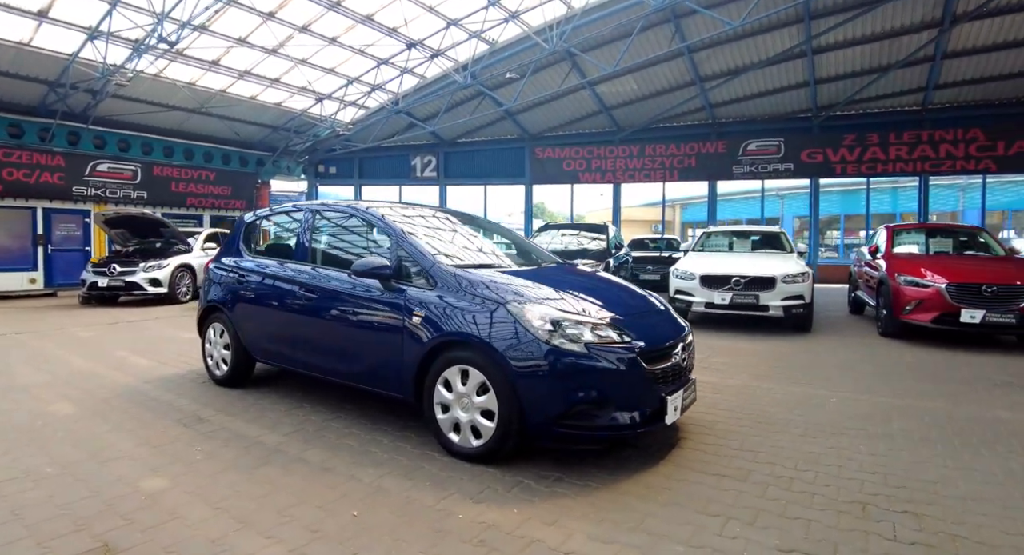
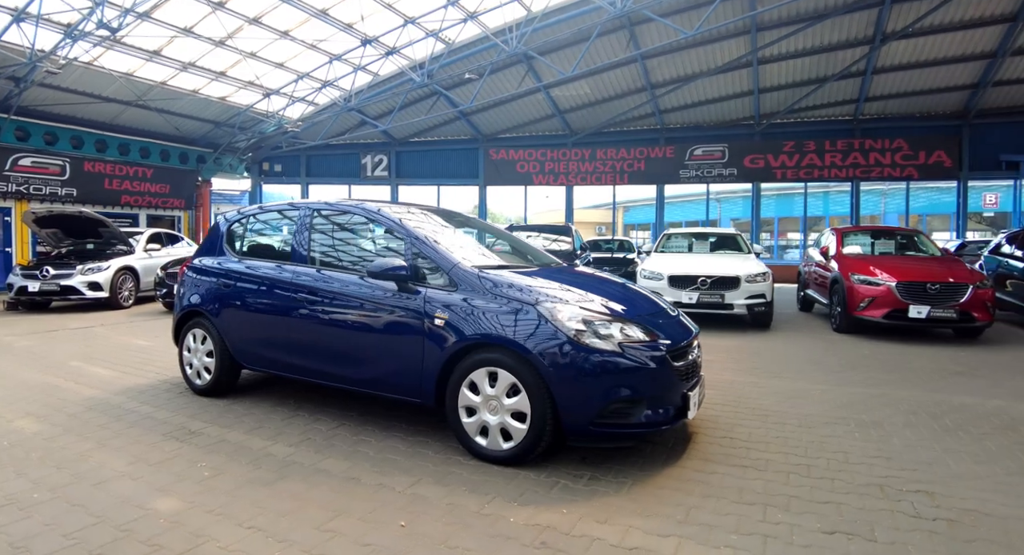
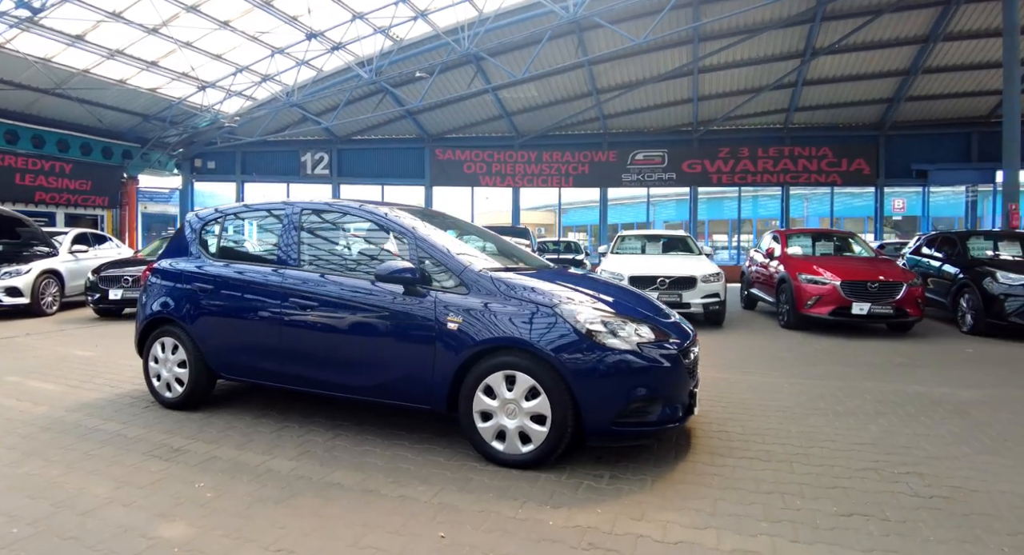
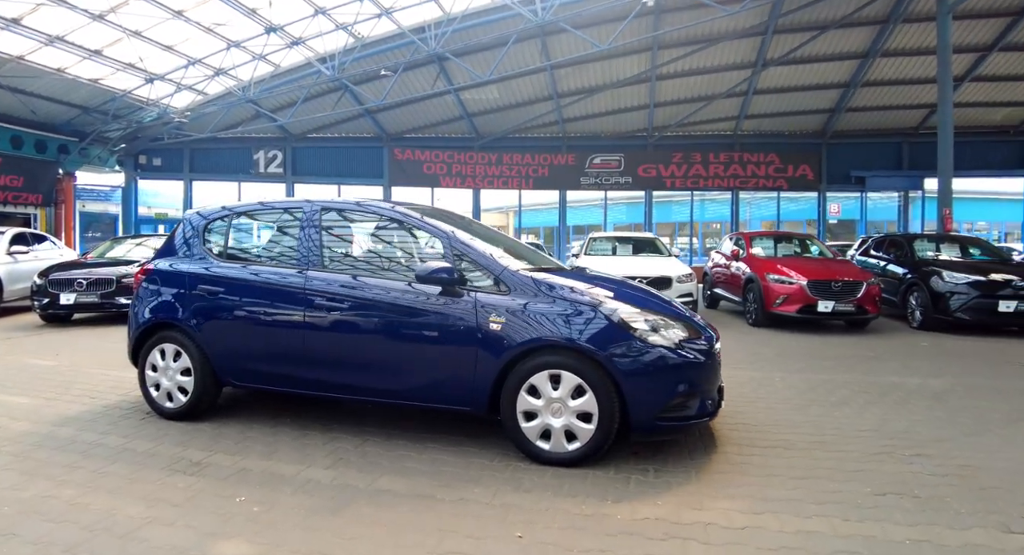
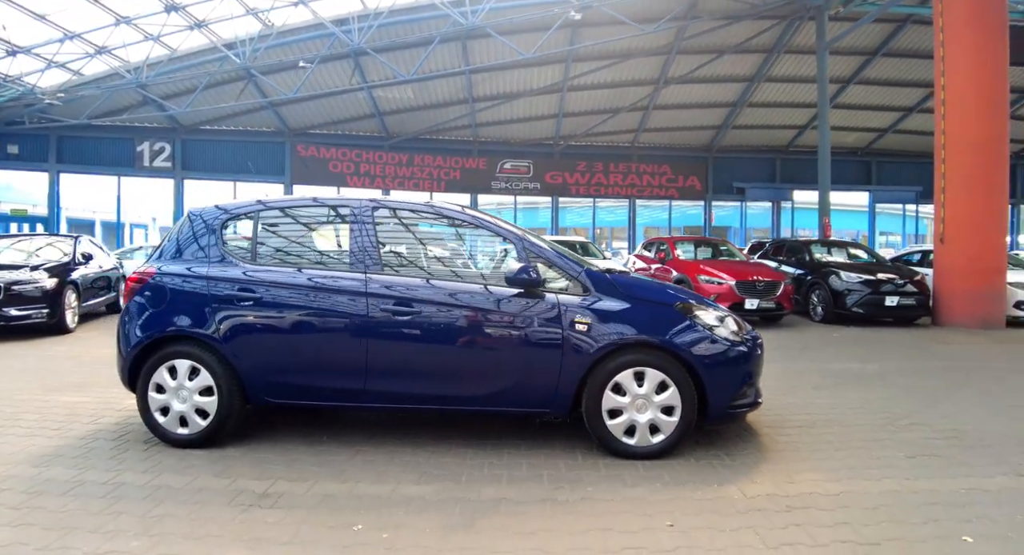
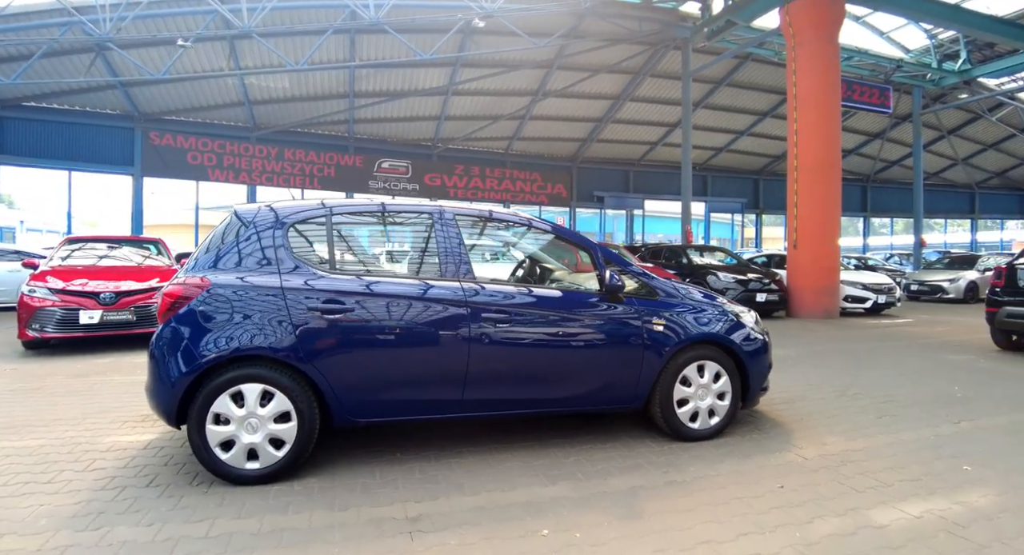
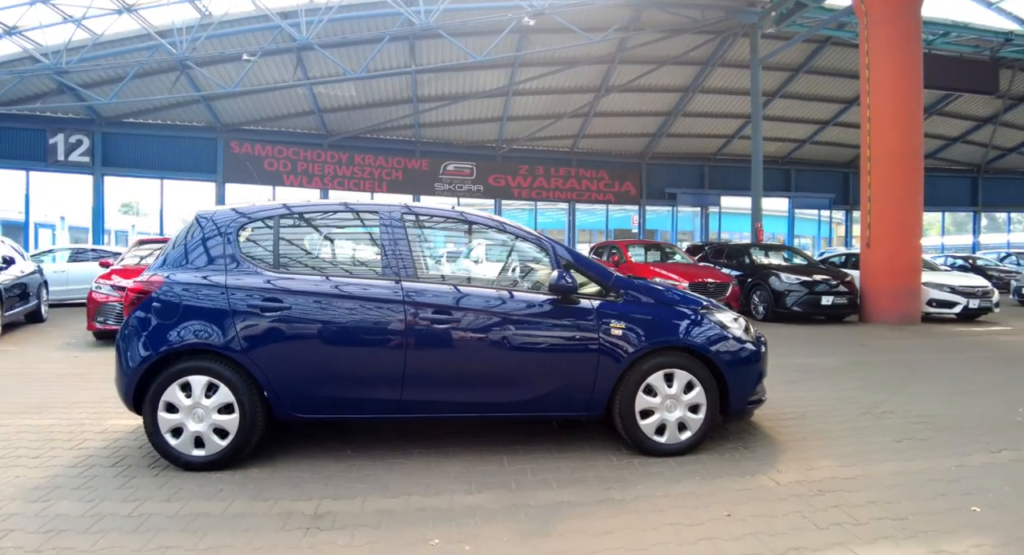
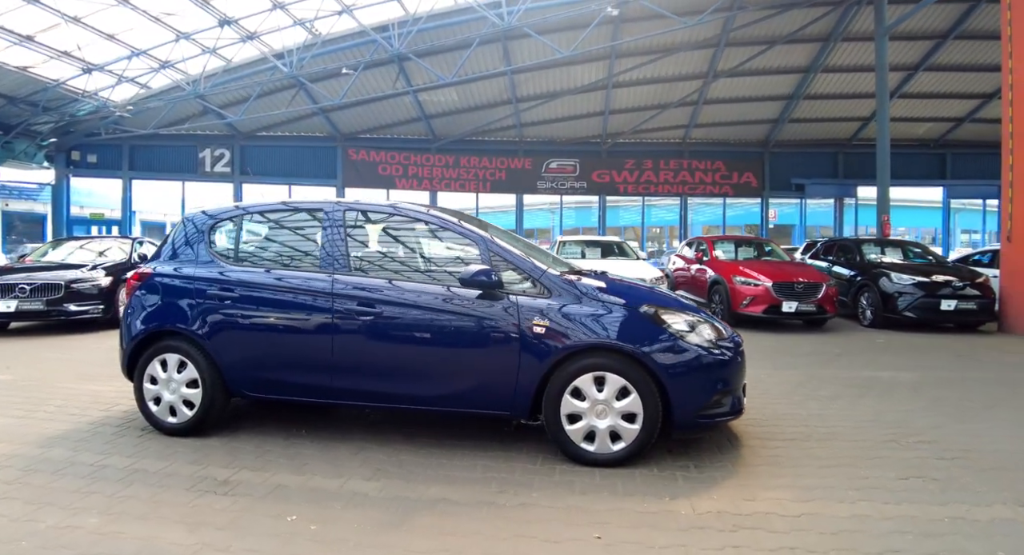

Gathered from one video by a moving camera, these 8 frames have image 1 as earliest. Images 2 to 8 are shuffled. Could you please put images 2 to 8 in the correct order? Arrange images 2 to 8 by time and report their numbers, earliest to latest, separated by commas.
2, 3, 4, 8, 5, 7, 6
